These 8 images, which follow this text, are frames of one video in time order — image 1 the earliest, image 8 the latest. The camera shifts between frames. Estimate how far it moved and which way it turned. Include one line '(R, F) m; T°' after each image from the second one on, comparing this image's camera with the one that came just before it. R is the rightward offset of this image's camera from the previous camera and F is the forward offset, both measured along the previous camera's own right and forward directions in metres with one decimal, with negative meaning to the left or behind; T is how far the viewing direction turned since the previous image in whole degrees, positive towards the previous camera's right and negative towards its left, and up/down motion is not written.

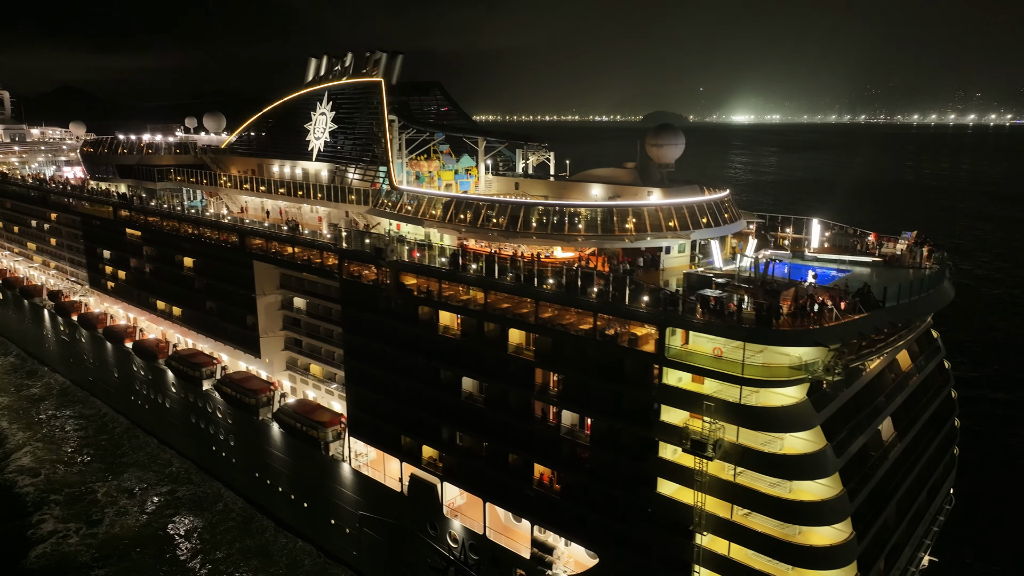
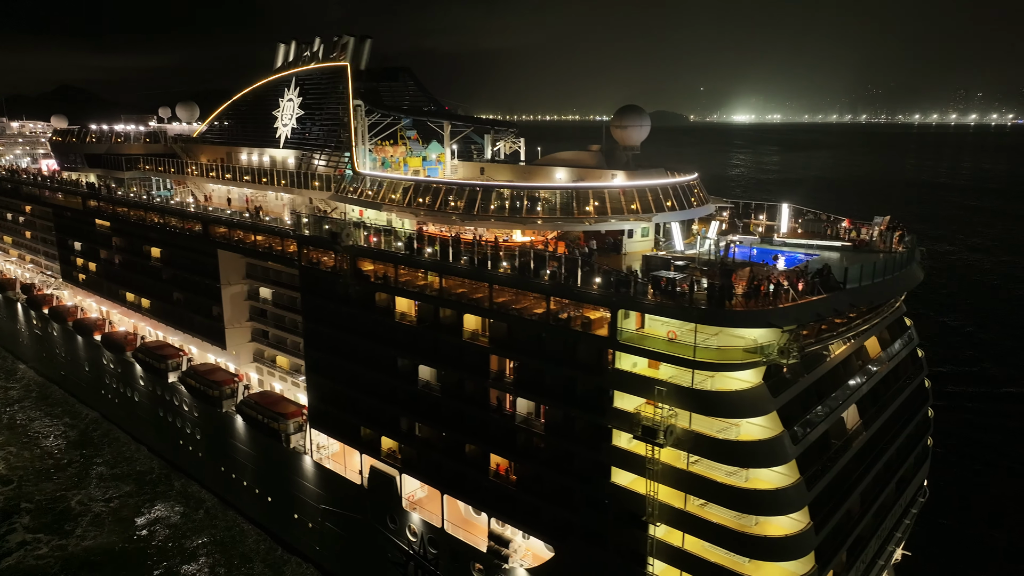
(+1.4, +0.8) m; 0°
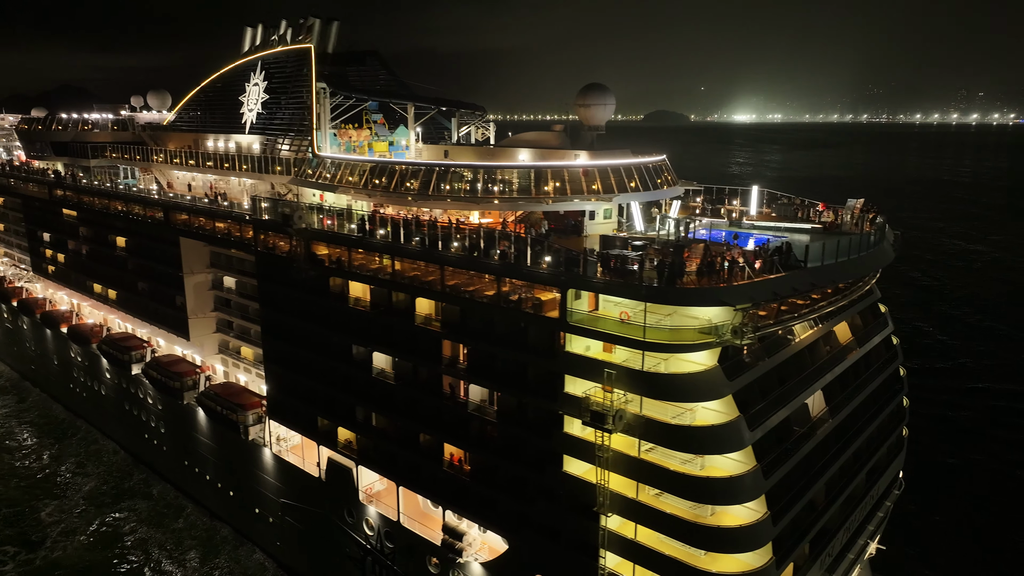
(+1.4, +0.9) m; 0°
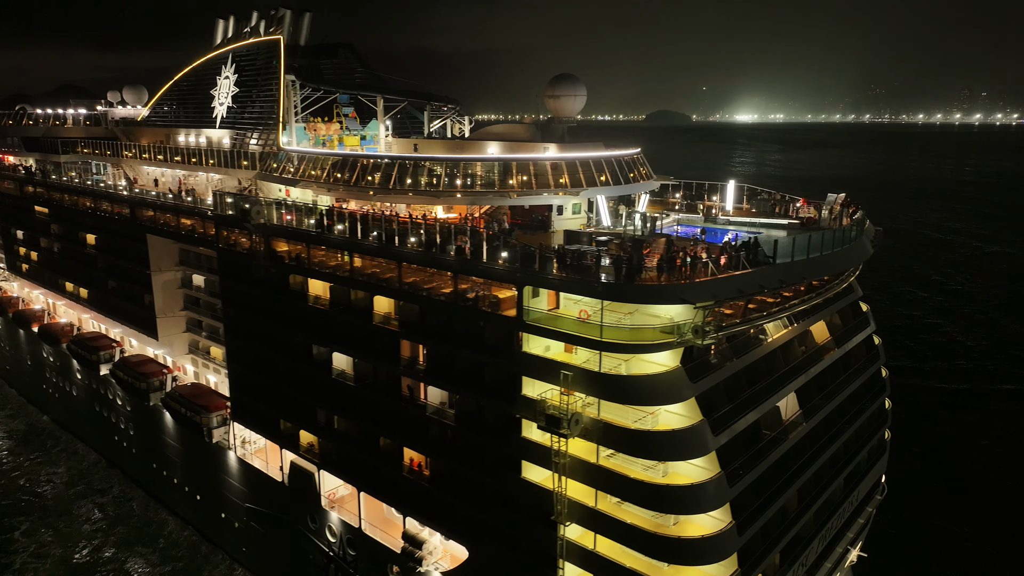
(+1.1, +0.9) m; 0°
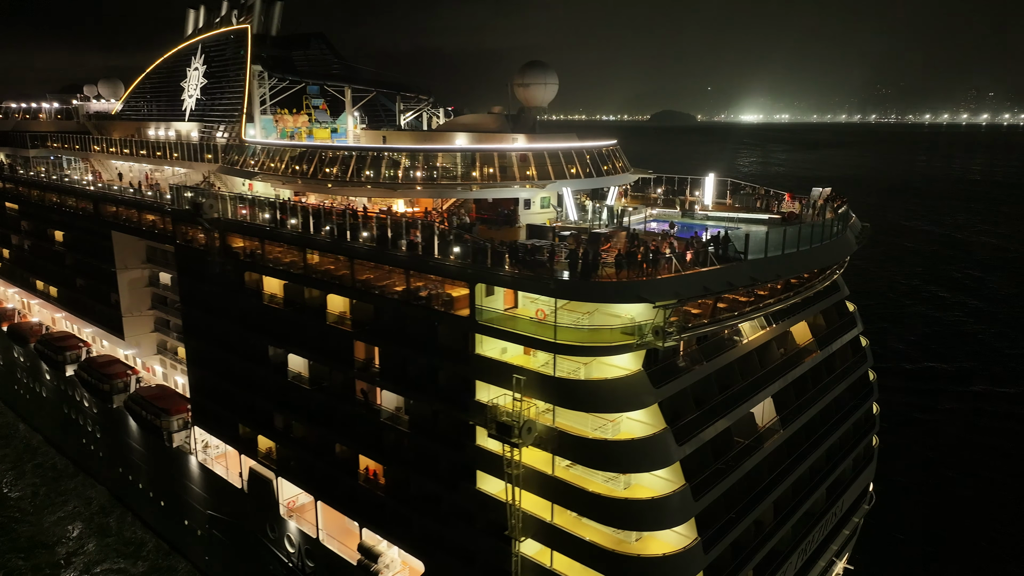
(+1.1, +1.2) m; 0°
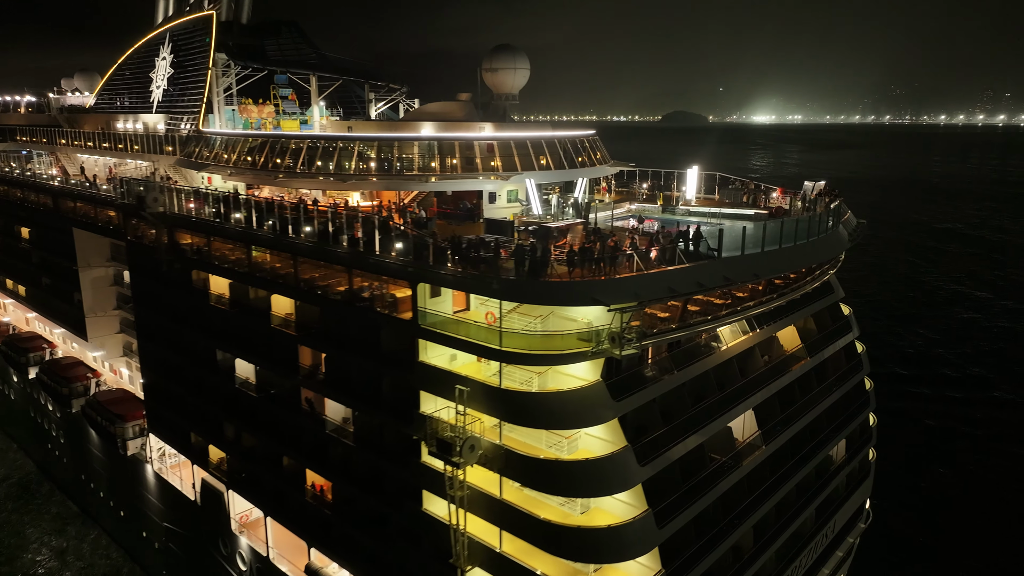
(+1.2, +1.6) m; -1°
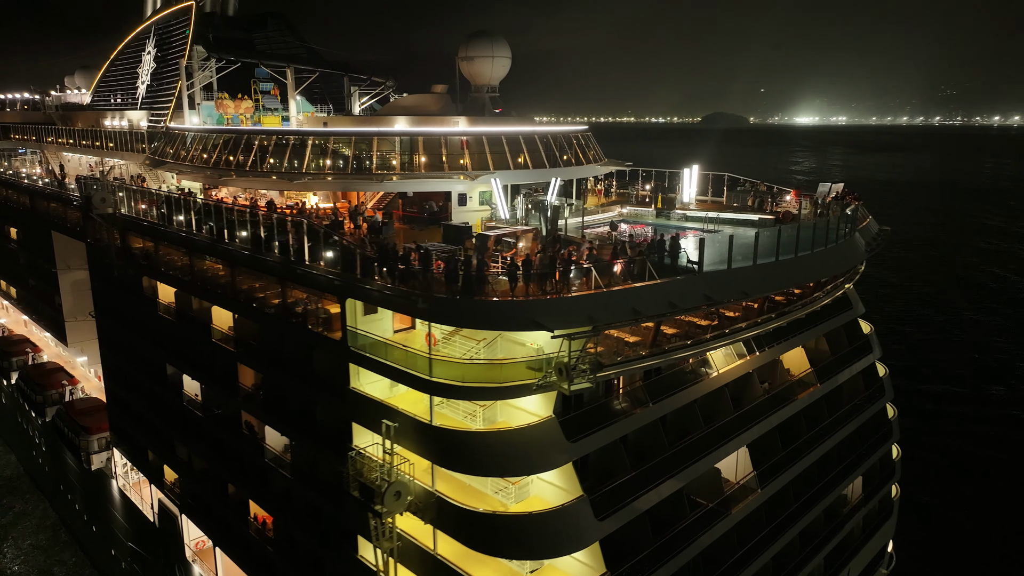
(+1.5, +2.1) m; -3°
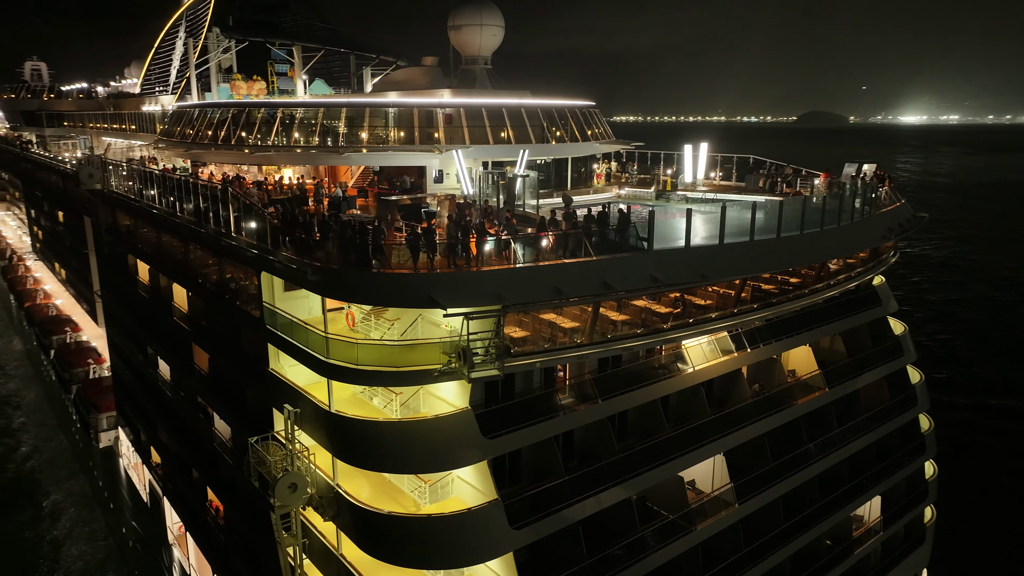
(+2.3, +1.5) m; -6°
